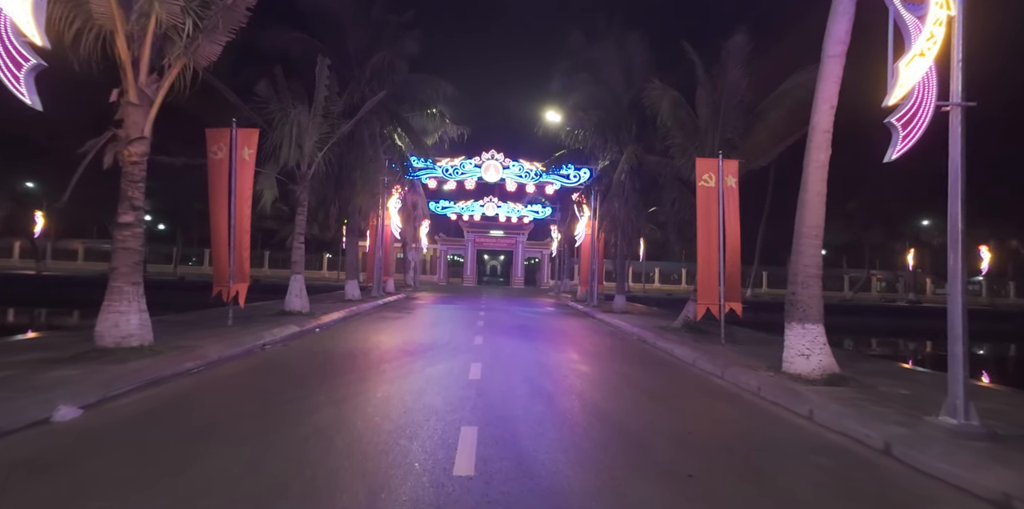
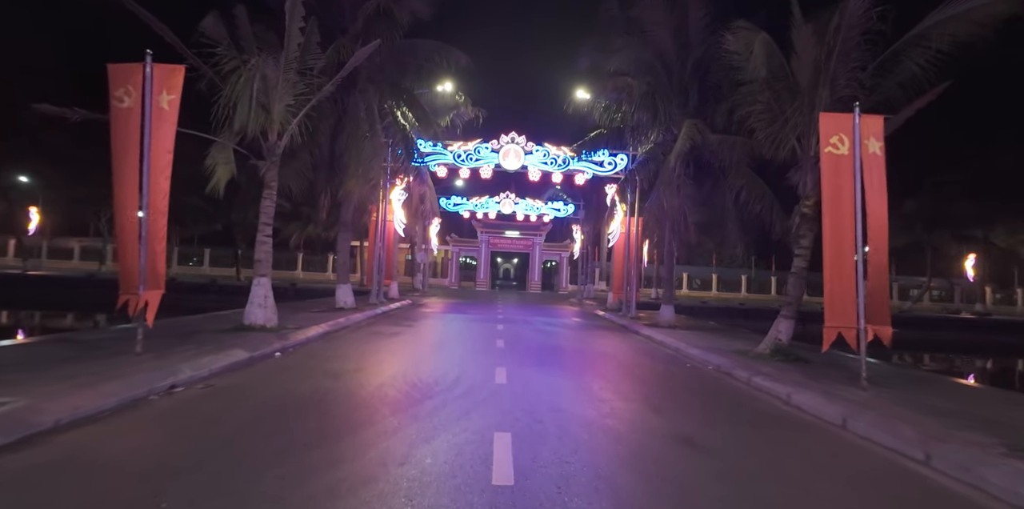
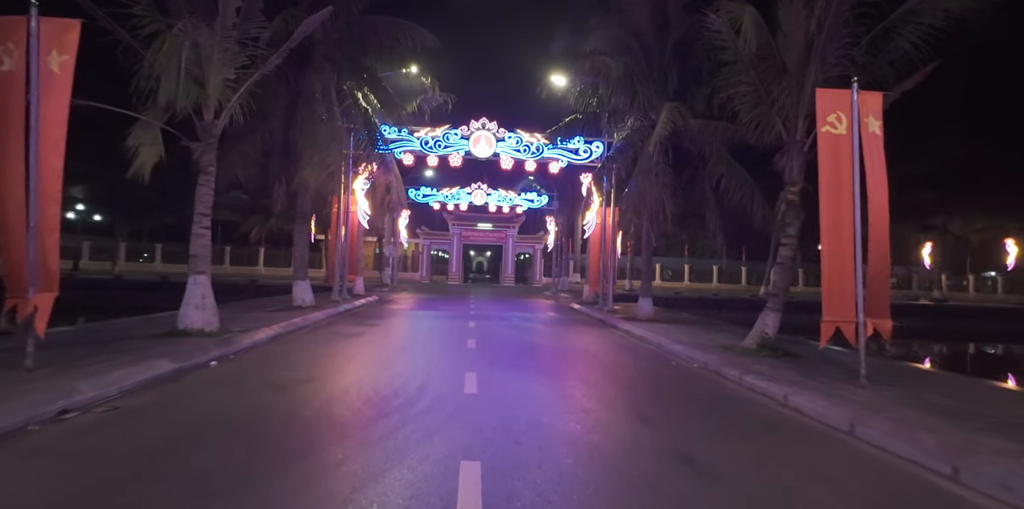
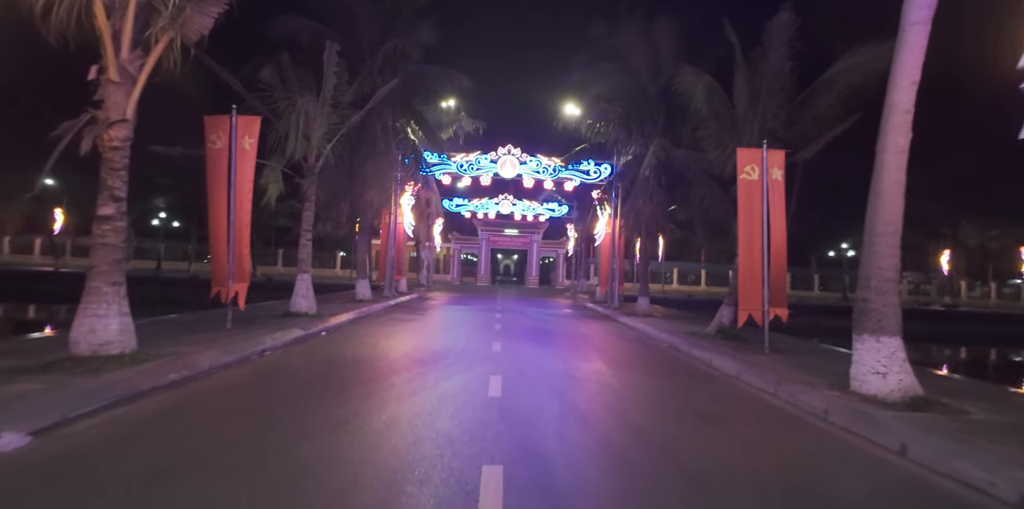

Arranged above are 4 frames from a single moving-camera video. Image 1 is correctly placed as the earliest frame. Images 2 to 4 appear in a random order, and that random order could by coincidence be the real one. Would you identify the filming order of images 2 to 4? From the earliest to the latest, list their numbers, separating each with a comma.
4, 2, 3
